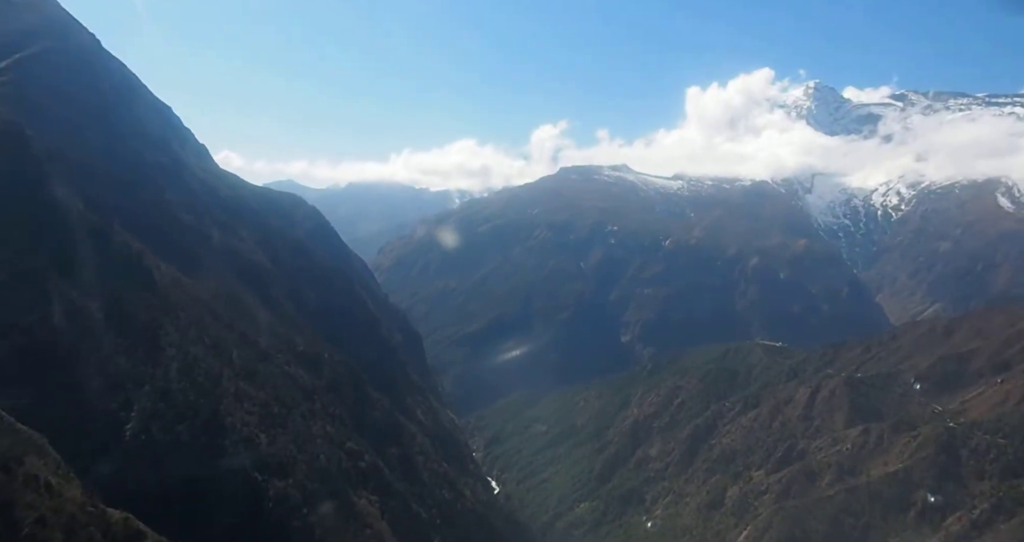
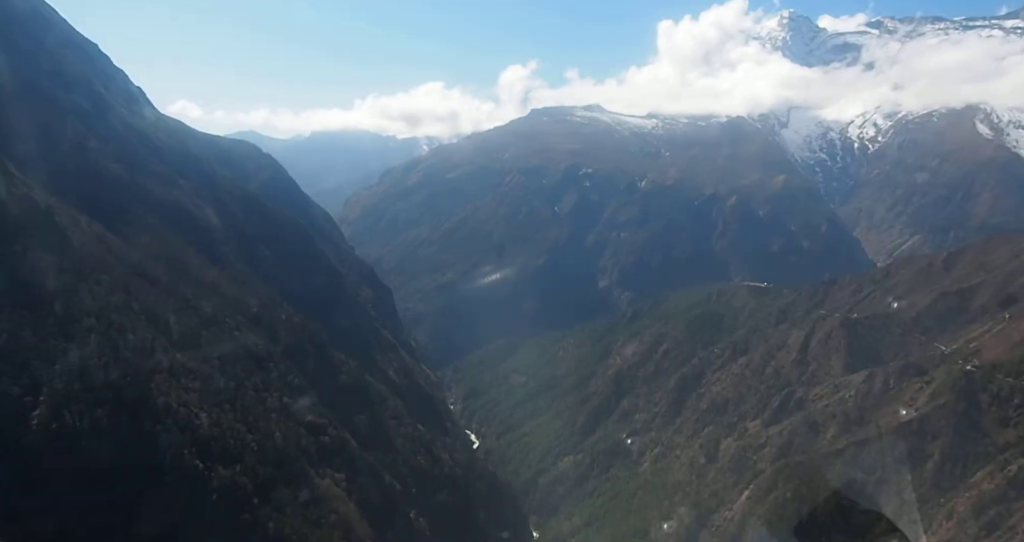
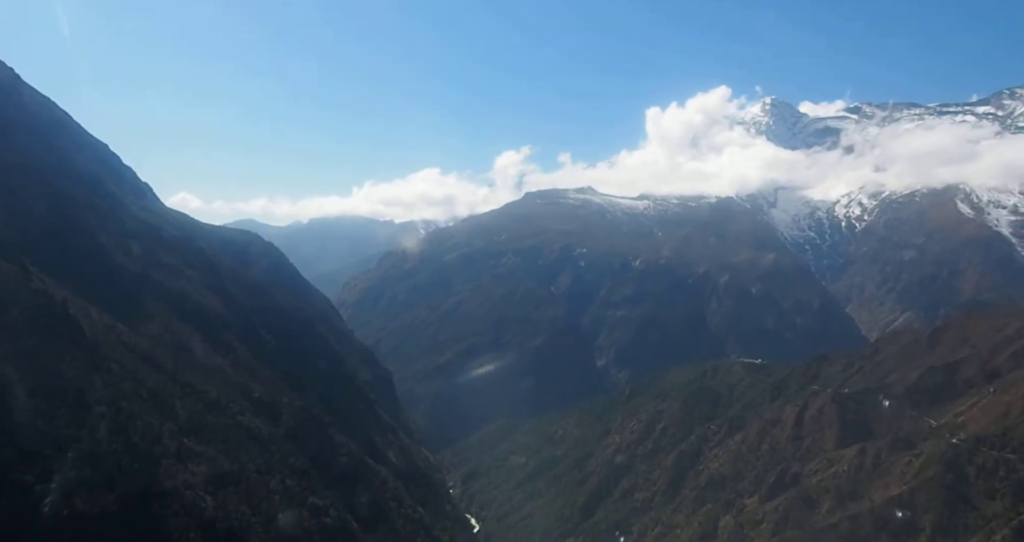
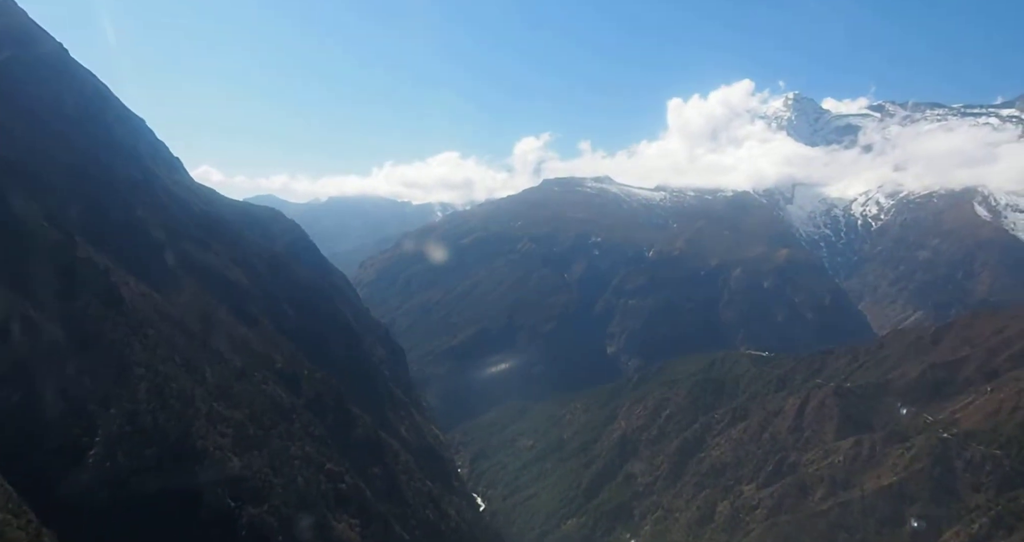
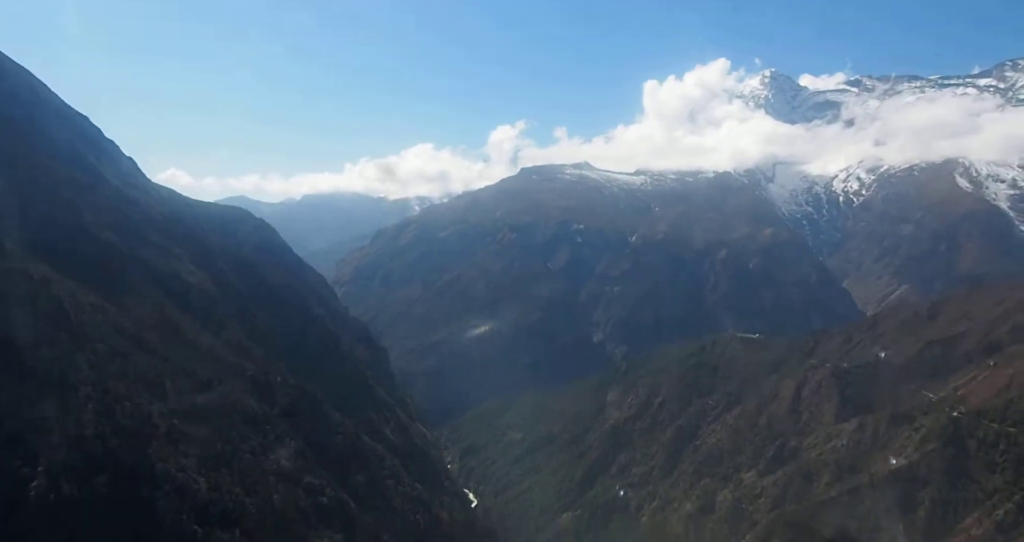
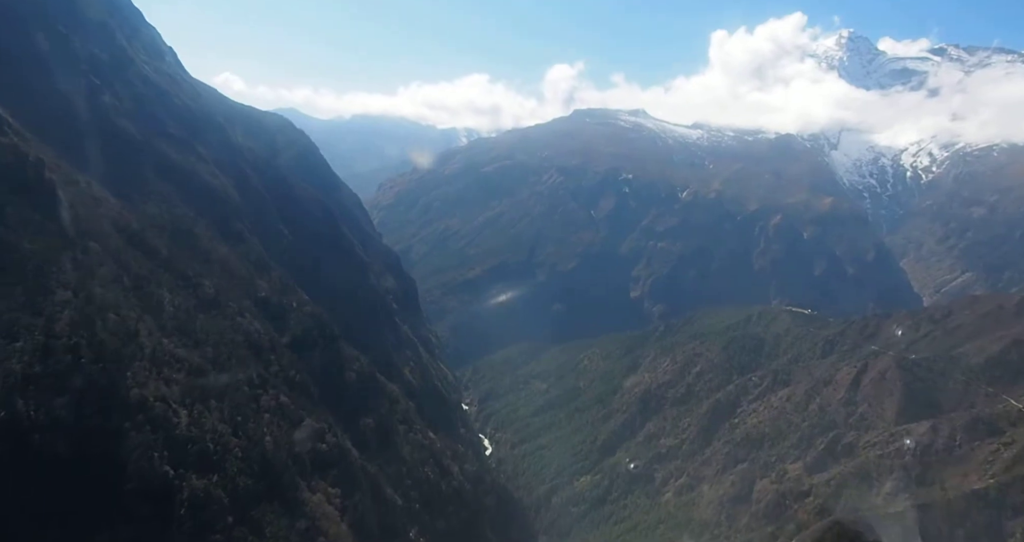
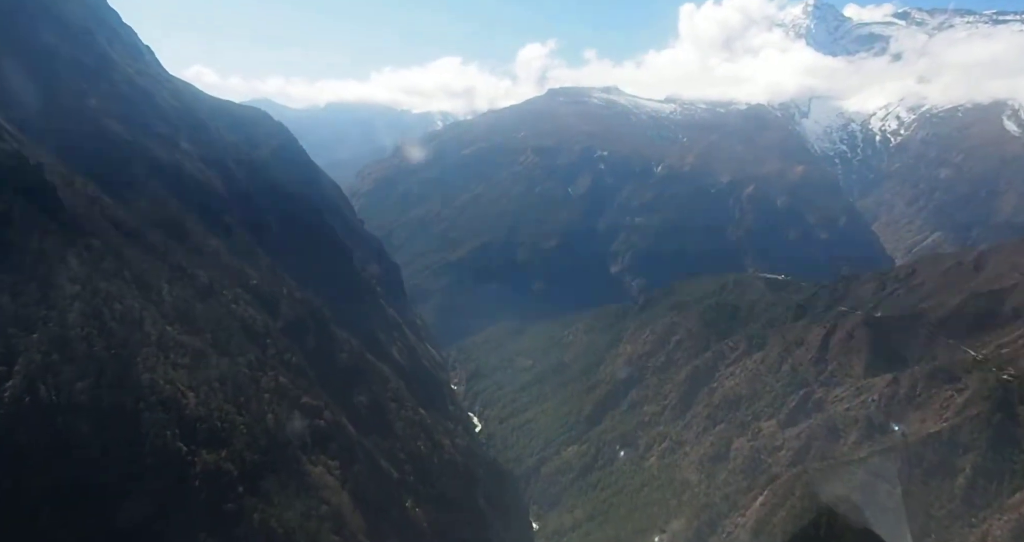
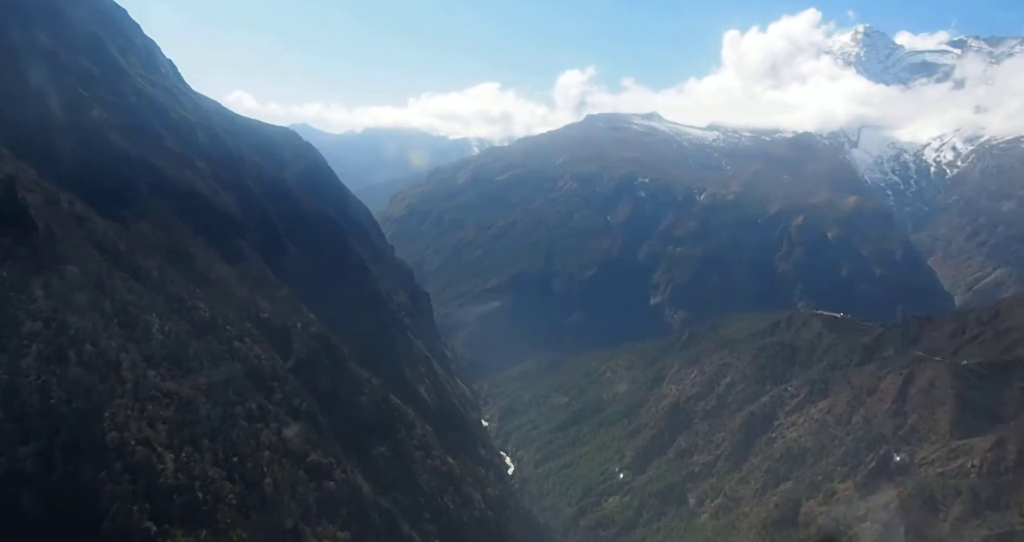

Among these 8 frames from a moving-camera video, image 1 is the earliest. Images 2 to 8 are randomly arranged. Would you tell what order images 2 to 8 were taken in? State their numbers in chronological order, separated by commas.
4, 3, 5, 2, 7, 6, 8
